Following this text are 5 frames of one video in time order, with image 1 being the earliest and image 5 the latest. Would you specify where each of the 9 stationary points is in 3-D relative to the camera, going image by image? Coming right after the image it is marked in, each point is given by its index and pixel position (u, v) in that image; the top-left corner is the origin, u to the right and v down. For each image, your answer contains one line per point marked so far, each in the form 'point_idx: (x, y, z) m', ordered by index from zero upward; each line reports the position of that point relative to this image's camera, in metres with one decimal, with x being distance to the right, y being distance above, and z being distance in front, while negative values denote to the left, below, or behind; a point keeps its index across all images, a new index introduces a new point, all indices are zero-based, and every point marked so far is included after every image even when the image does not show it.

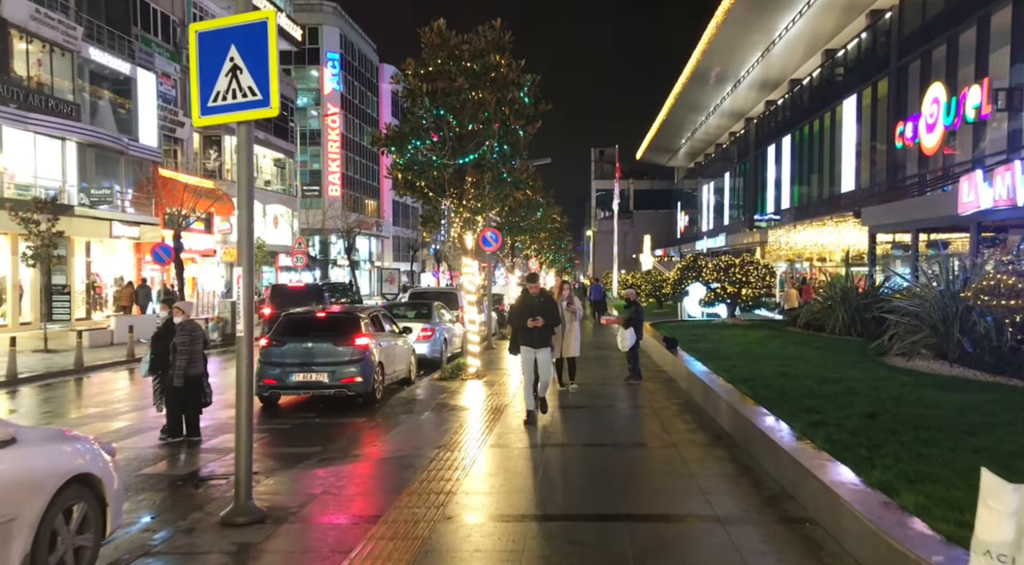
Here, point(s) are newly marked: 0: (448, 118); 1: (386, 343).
0: (-1.1, +2.9, +13.5) m
1: (-2.0, -1.0, +12.7) m
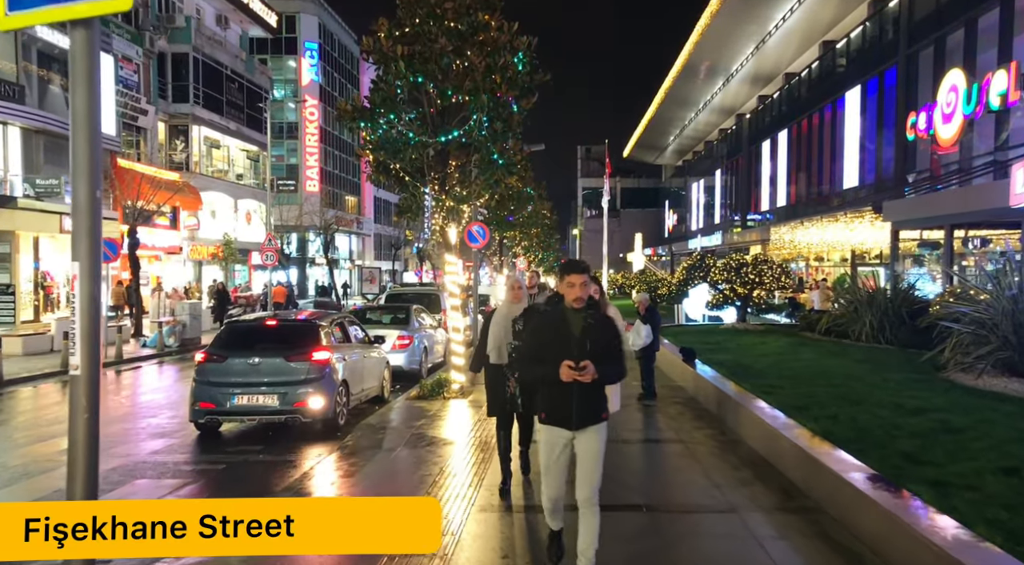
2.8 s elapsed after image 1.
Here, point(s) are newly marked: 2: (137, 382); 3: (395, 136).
0: (-1.2, +2.8, +11.4) m
1: (-2.1, -1.0, +10.5) m
2: (-8.0, -2.1, +17.0) m
3: (-1.7, +2.2, +11.6) m
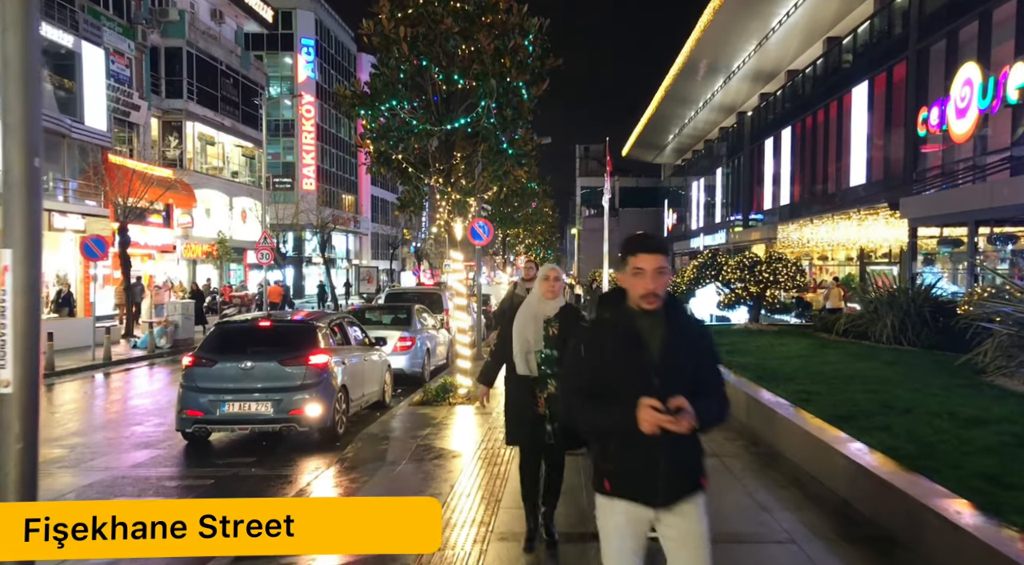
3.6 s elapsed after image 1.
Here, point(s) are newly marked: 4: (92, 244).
0: (-1.1, +2.9, +10.7) m
1: (-2.0, -1.0, +9.8) m
2: (-7.9, -2.1, +16.2) m
3: (-1.6, +2.2, +10.9) m
4: (-10.4, +0.9, +19.6) m
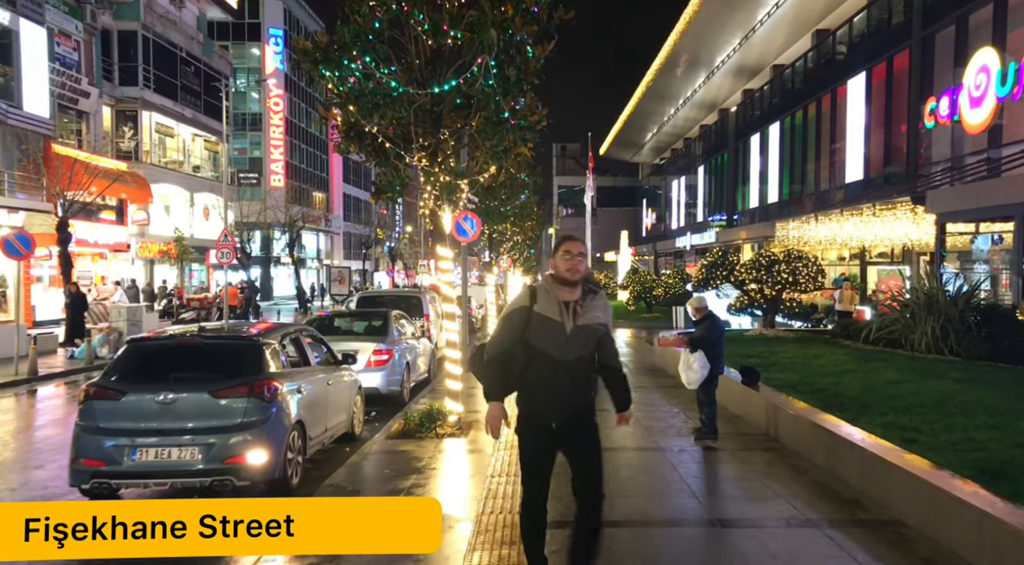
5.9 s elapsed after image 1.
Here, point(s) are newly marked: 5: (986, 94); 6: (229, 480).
0: (-1.0, +2.8, +8.5) m
1: (-1.9, -1.0, +7.6) m
2: (-8.0, -2.1, +13.9) m
3: (-1.6, +2.1, +8.8) m
4: (-10.7, +0.9, +17.2) m
5: (+12.6, +5.0, +20.8) m
6: (-2.3, -1.6, +6.5) m
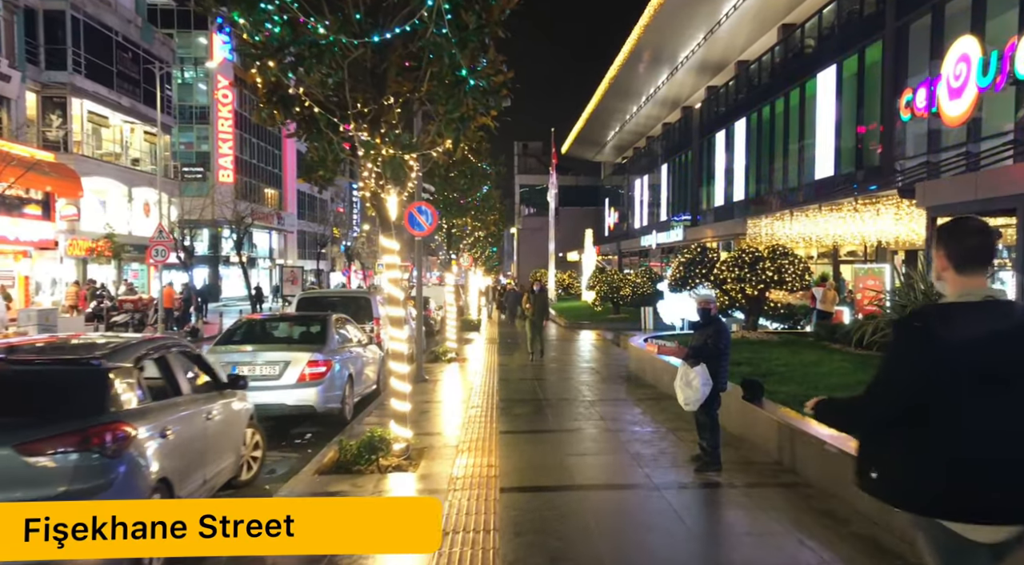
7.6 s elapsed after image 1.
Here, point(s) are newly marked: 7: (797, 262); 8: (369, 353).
0: (-1.4, +2.9, +6.9) m
1: (-2.2, -1.0, +5.9) m
2: (-8.6, -2.1, +11.8) m
3: (-1.9, +2.2, +7.1) m
4: (-11.5, +0.9, +15.0) m
5: (+11.6, +5.0, +19.8) m
6: (-2.5, -1.6, +4.7) m
7: (+5.6, +0.4, +15.7) m
8: (-2.1, -1.1, +11.8) m
